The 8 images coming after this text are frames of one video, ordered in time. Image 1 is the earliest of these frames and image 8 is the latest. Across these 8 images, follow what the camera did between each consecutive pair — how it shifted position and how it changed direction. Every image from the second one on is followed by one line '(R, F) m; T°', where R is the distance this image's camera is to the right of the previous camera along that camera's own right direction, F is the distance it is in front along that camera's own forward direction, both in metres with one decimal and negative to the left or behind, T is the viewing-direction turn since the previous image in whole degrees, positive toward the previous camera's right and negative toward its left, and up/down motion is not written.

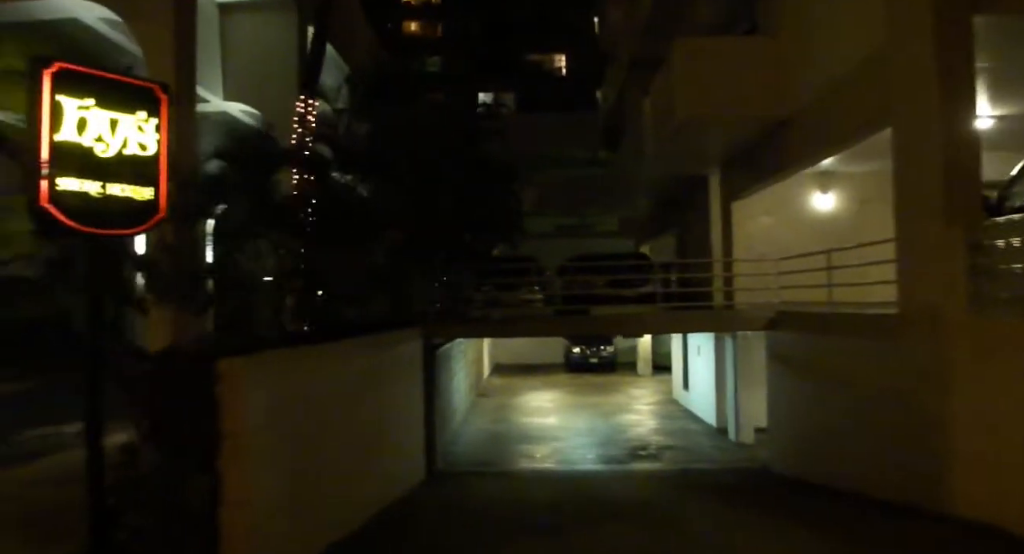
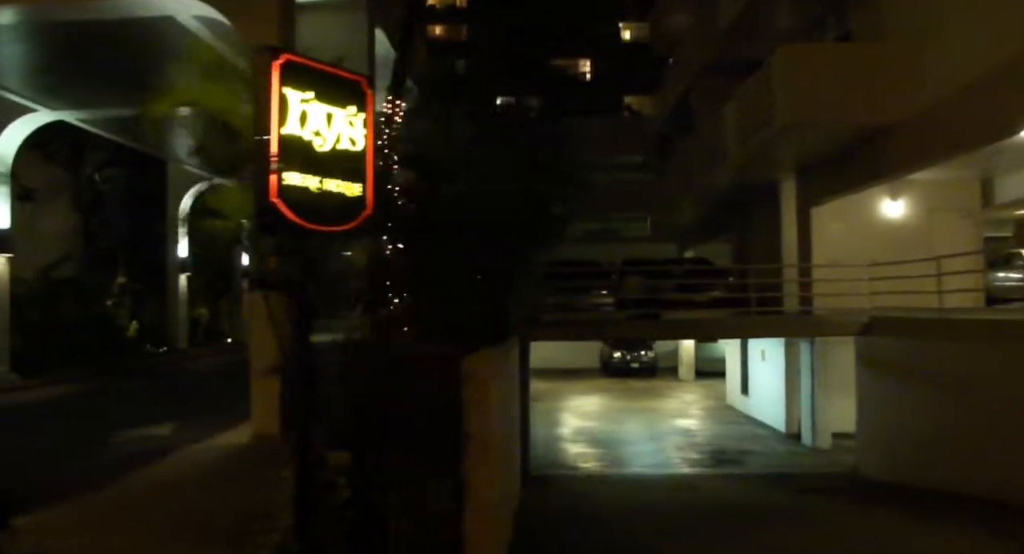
(-2.0, +0.1) m; +1°
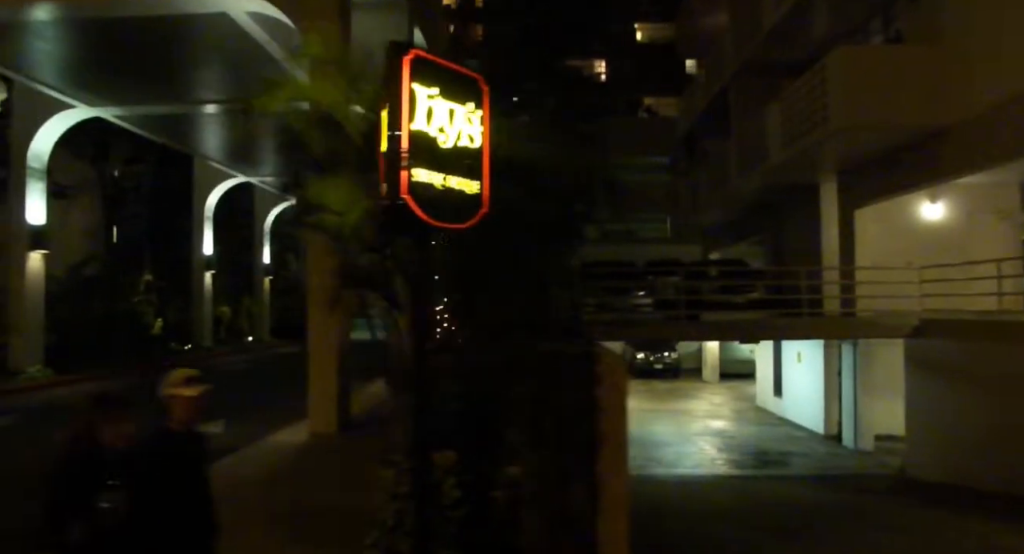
(-1.1, 0.0) m; 0°
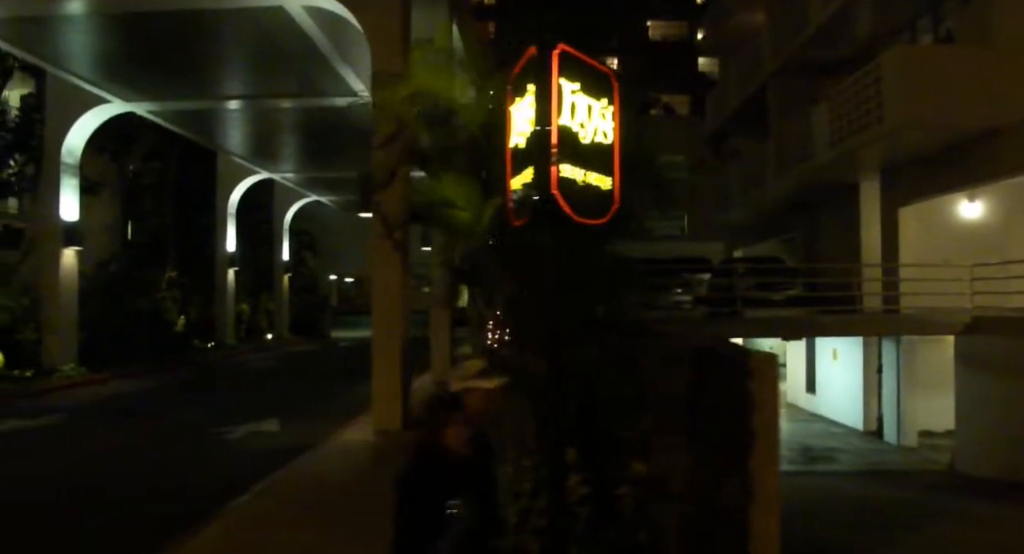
(-1.3, 0.0) m; +1°
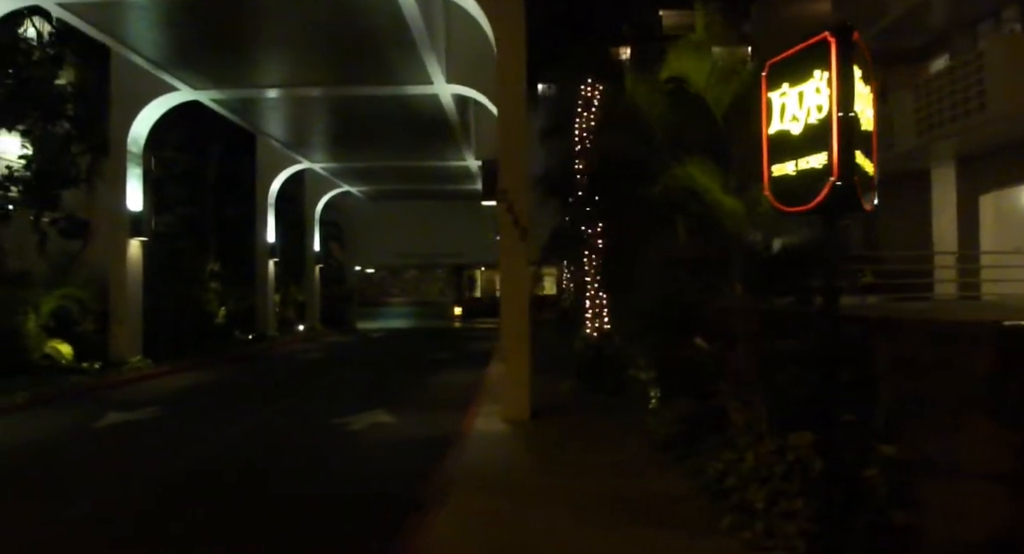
(-2.6, +0.1) m; +2°
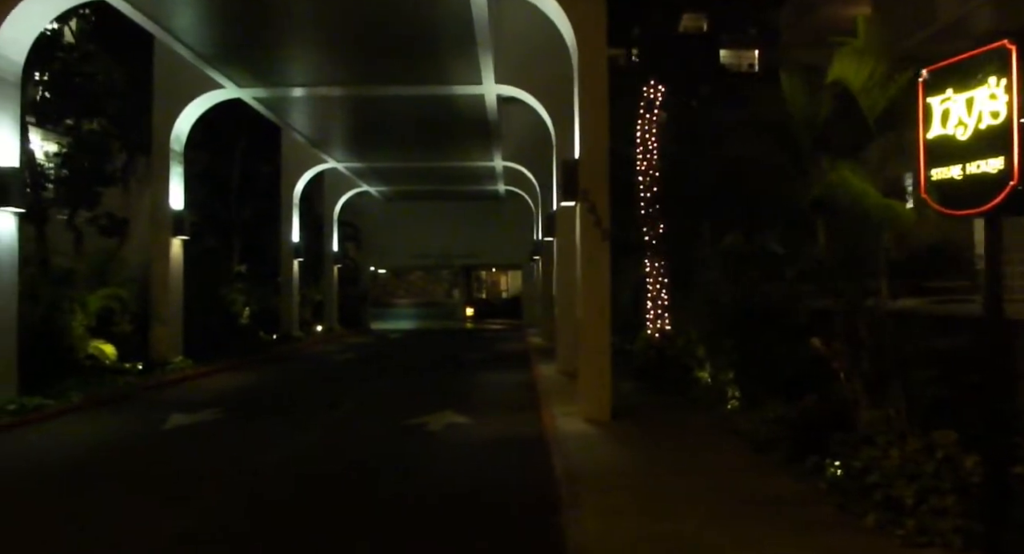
(-1.7, 0.0) m; +2°
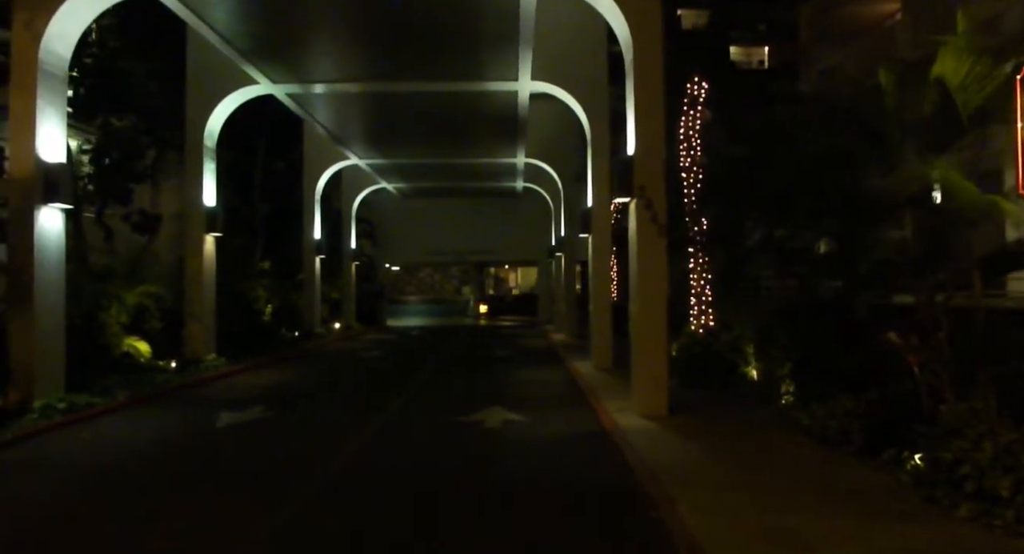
(-1.0, 0.0) m; 0°
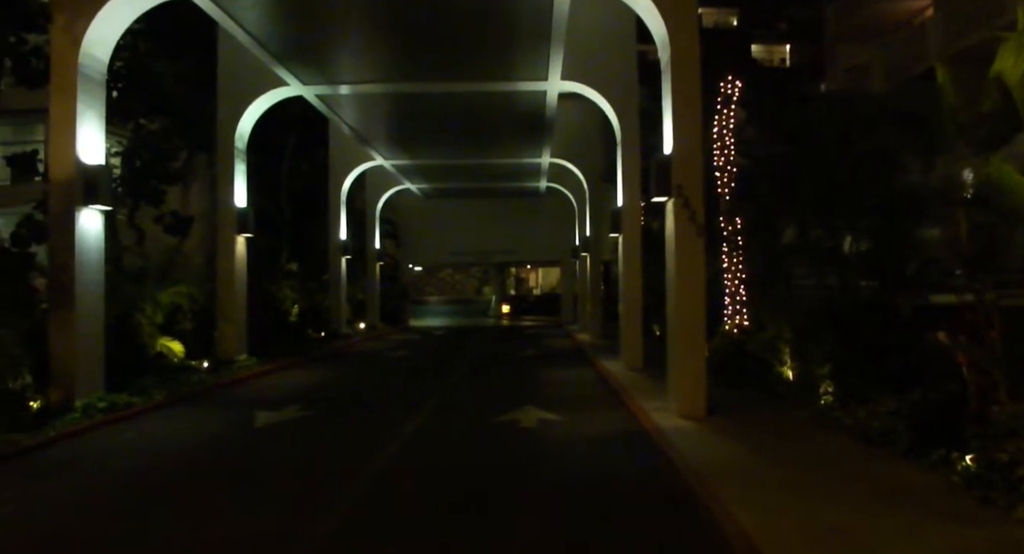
(-0.4, 0.0) m; -1°
